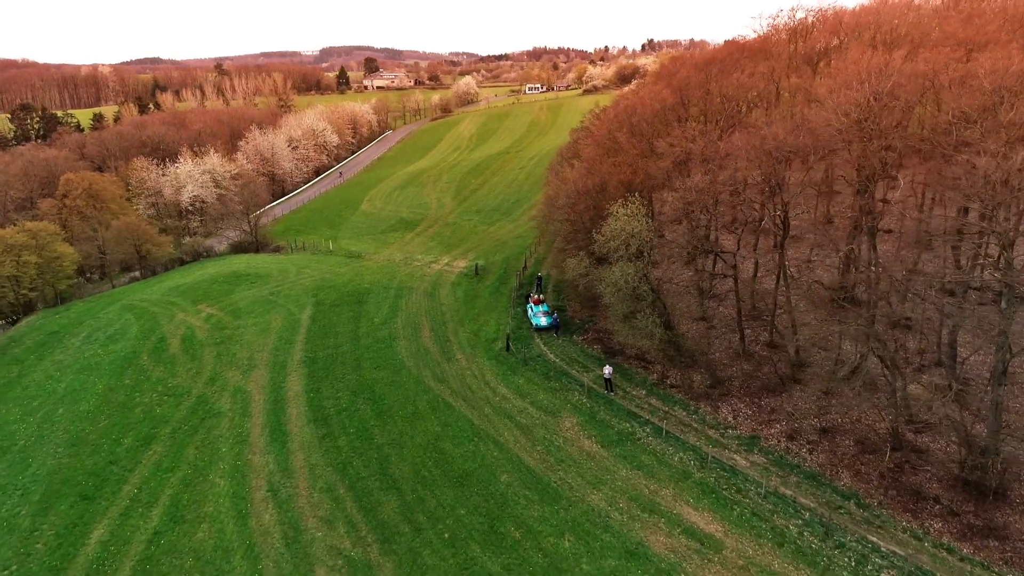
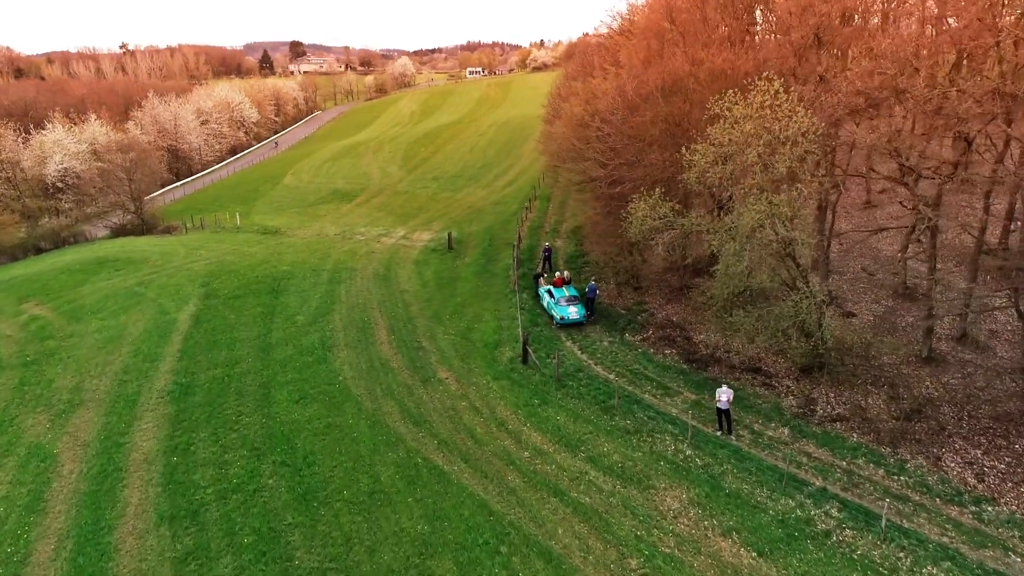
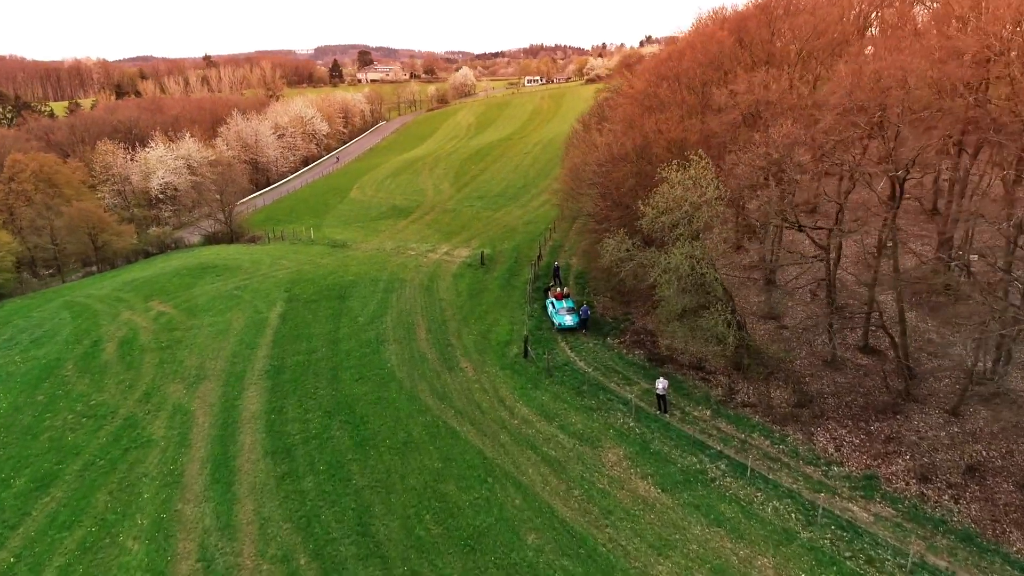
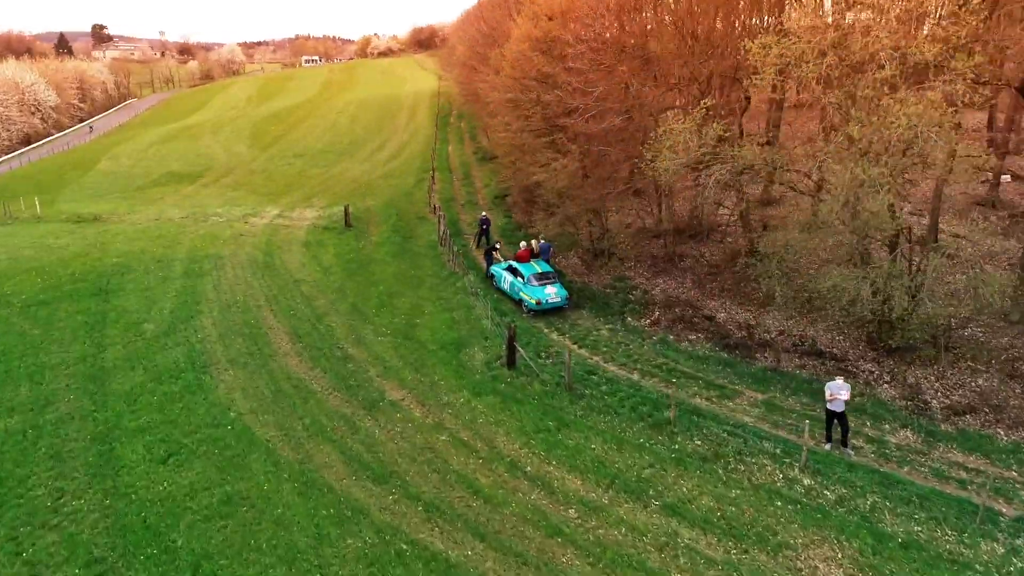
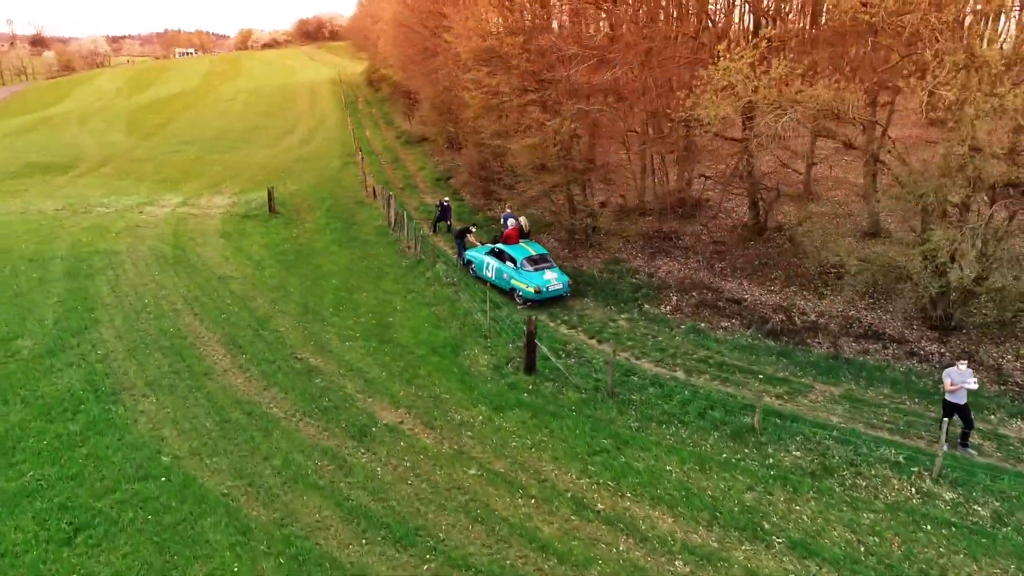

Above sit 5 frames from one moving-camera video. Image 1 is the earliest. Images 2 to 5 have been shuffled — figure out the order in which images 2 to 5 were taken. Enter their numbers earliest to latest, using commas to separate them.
3, 2, 4, 5
